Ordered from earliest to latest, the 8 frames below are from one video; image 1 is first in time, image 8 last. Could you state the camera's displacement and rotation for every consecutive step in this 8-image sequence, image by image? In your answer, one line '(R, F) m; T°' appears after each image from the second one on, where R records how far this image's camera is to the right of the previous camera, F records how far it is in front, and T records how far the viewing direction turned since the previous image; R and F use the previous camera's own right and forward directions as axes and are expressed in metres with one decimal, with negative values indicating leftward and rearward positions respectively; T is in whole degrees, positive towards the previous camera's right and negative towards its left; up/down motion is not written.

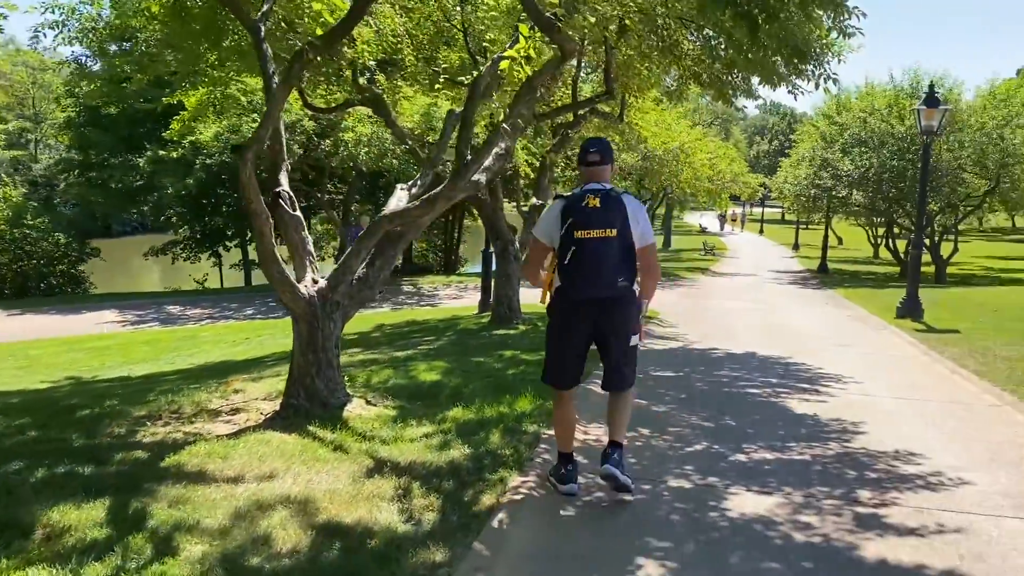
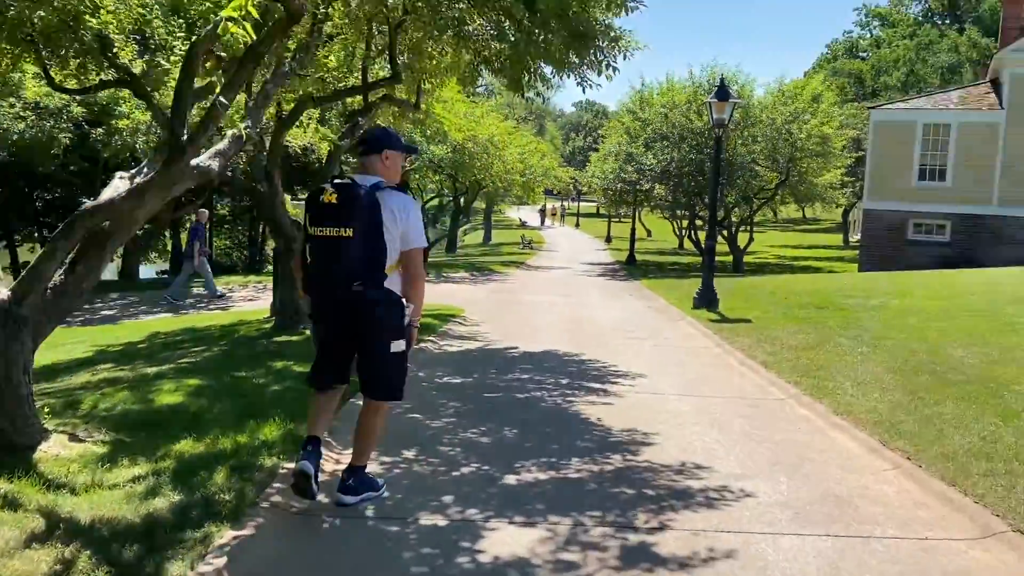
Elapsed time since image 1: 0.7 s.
(+0.5, +0.7) m; +11°
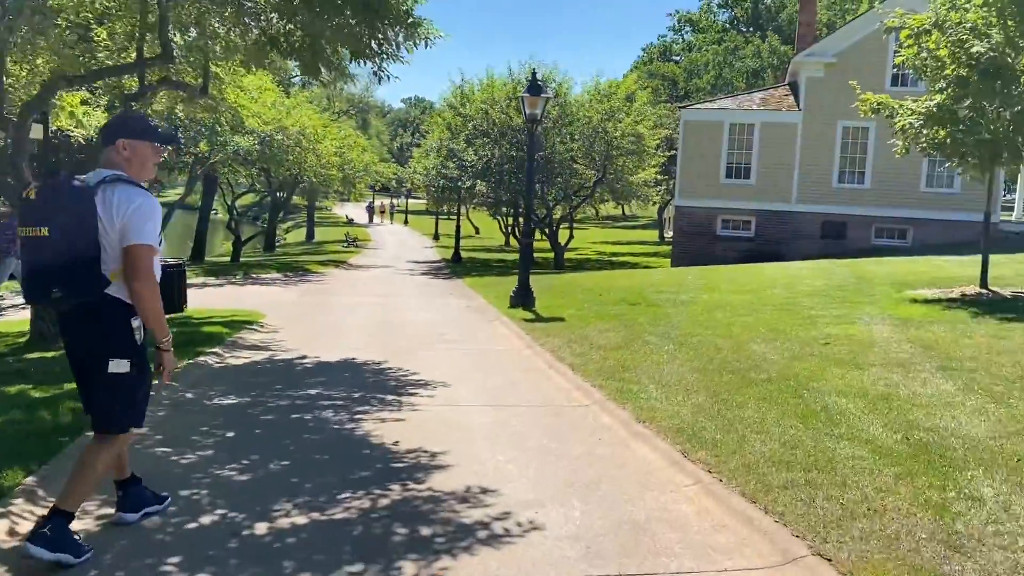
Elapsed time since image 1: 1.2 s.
(+0.4, +0.6) m; +11°
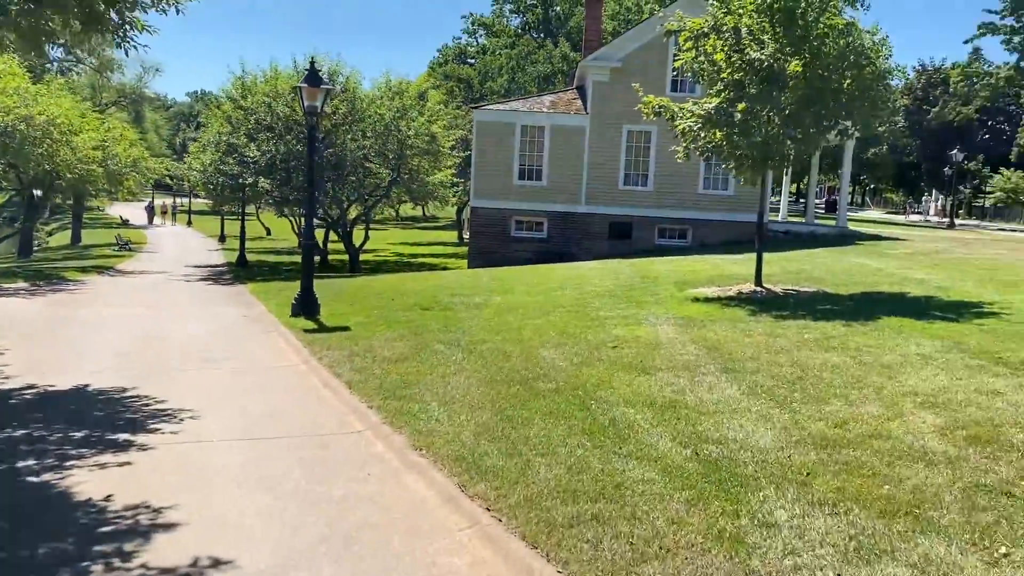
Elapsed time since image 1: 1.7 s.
(+0.3, +0.7) m; +13°
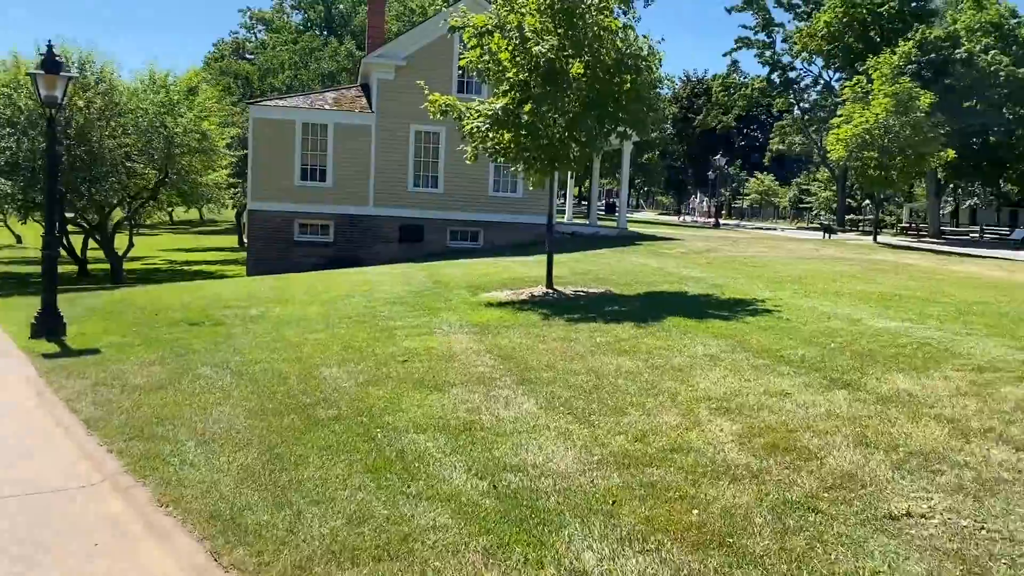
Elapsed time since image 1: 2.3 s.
(+0.1, +0.6) m; +13°
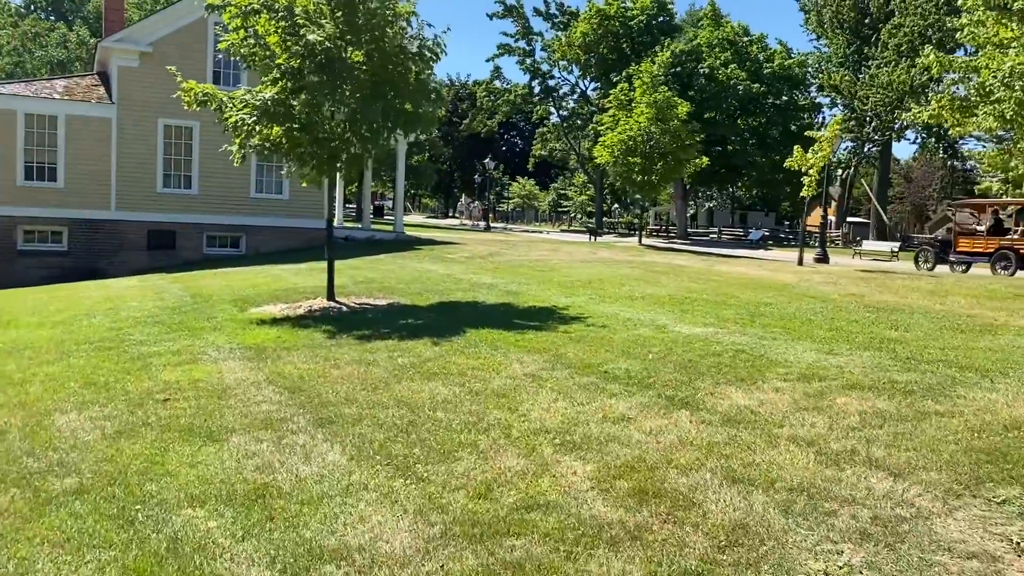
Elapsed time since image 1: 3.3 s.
(-0.2, +1.1) m; +15°
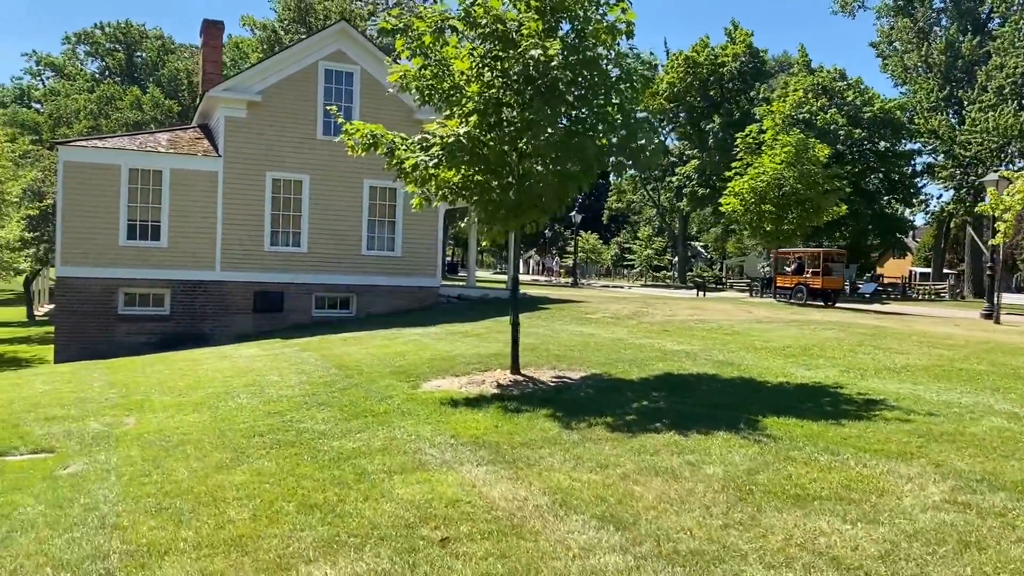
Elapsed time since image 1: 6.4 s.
(-2.0, +2.0) m; -3°
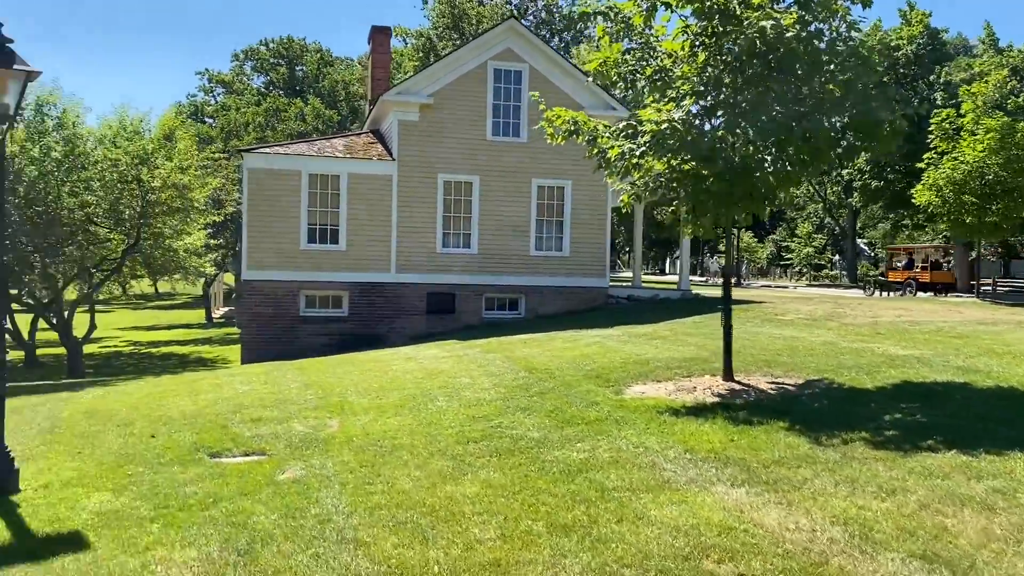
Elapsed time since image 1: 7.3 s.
(-0.7, +0.6) m; -9°
